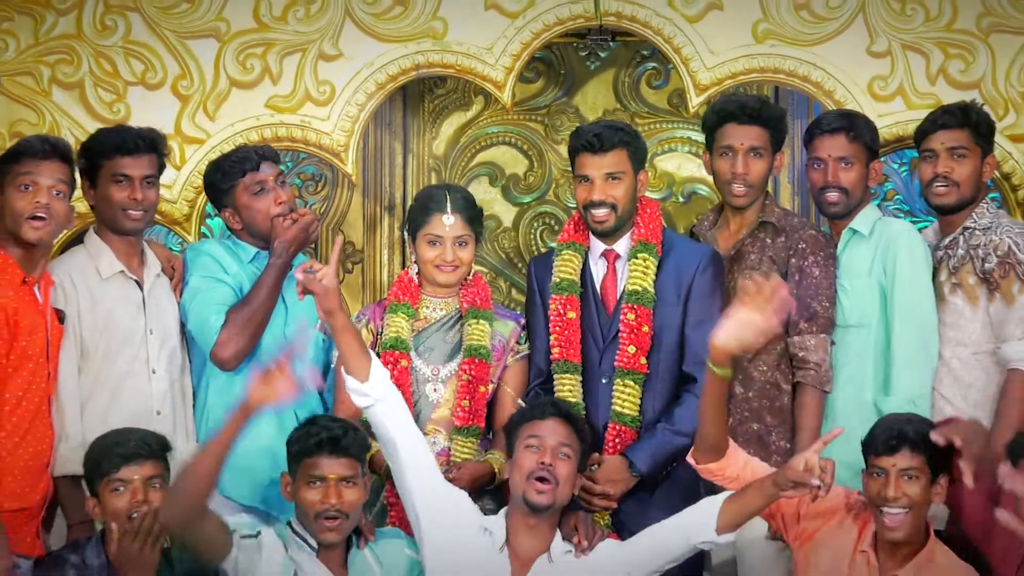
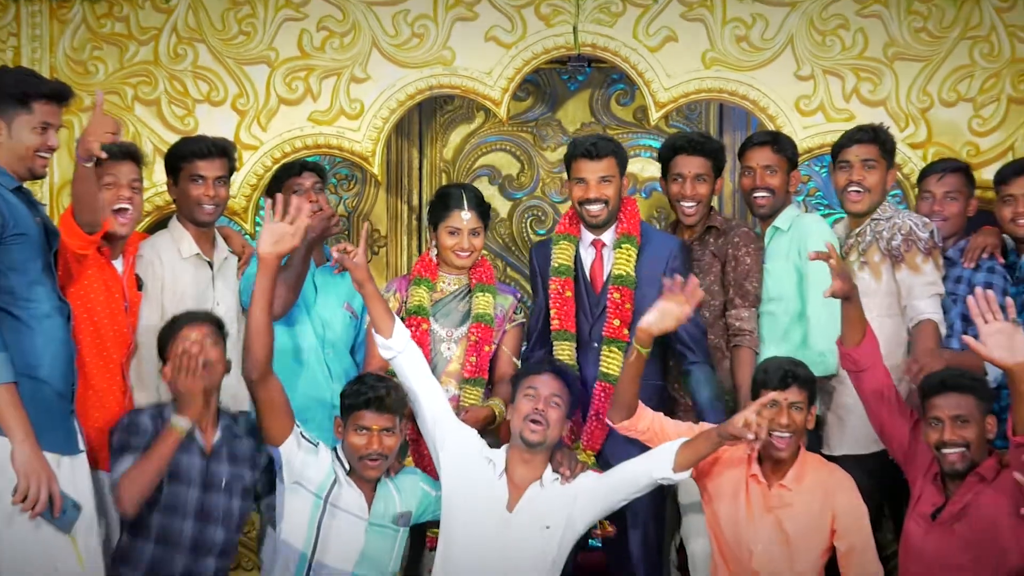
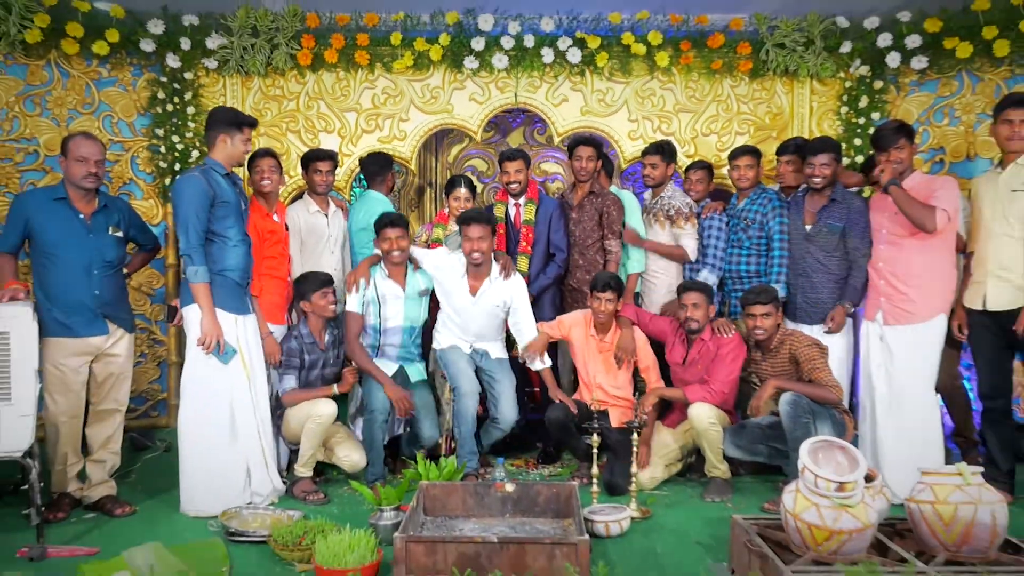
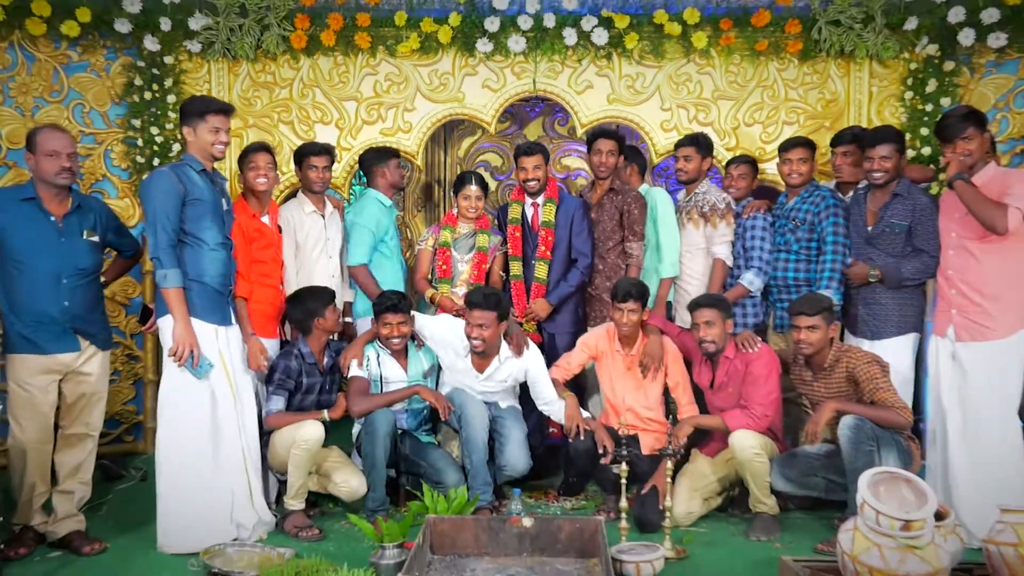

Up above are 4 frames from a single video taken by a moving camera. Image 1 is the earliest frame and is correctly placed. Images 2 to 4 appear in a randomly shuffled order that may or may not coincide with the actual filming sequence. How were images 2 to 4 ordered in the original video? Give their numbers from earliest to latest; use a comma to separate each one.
2, 4, 3
